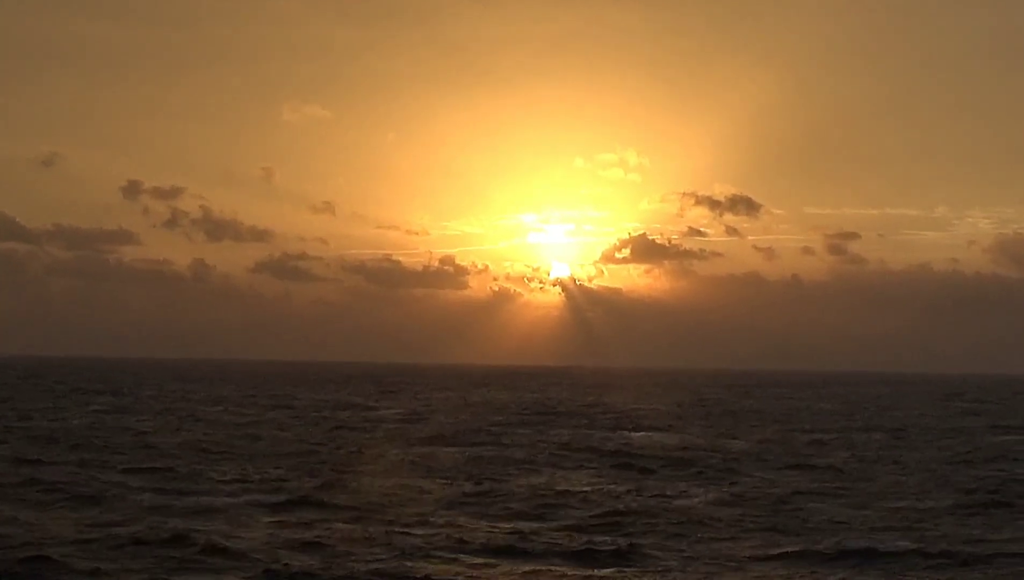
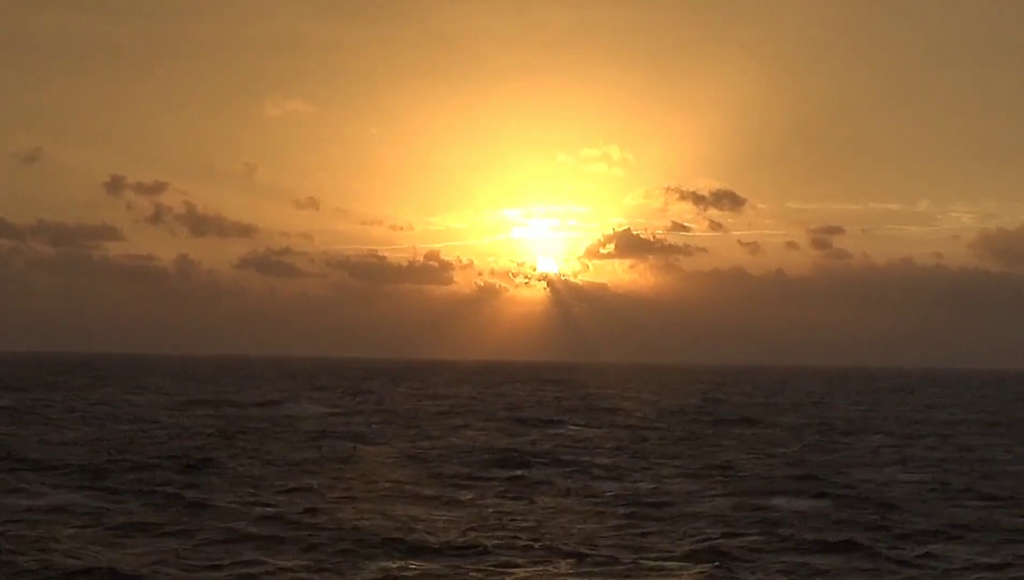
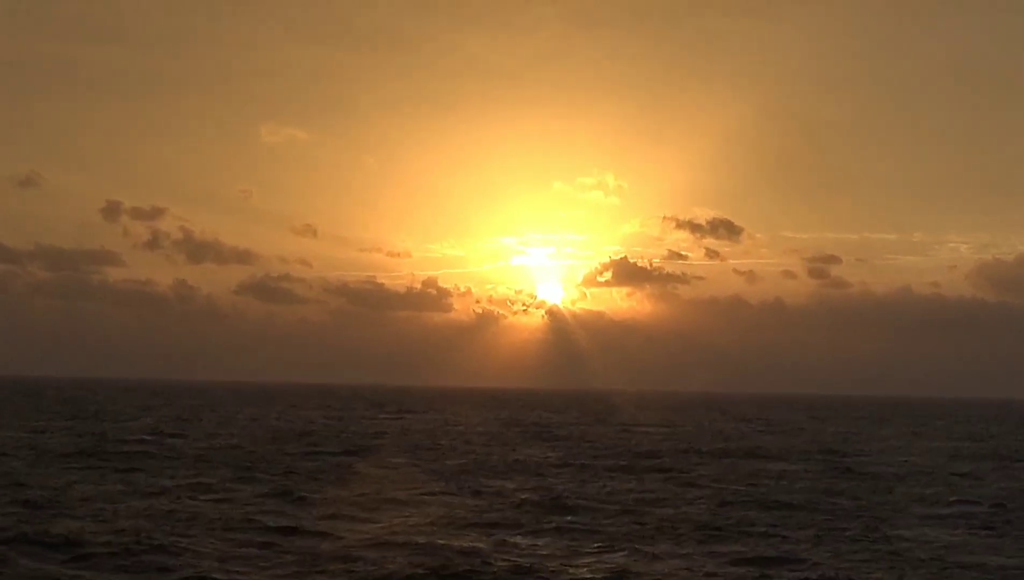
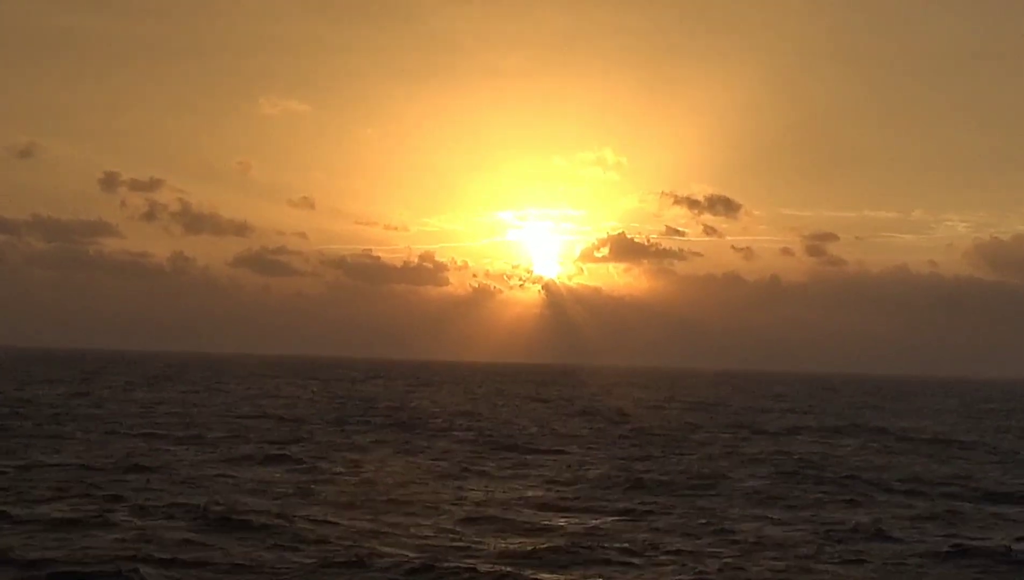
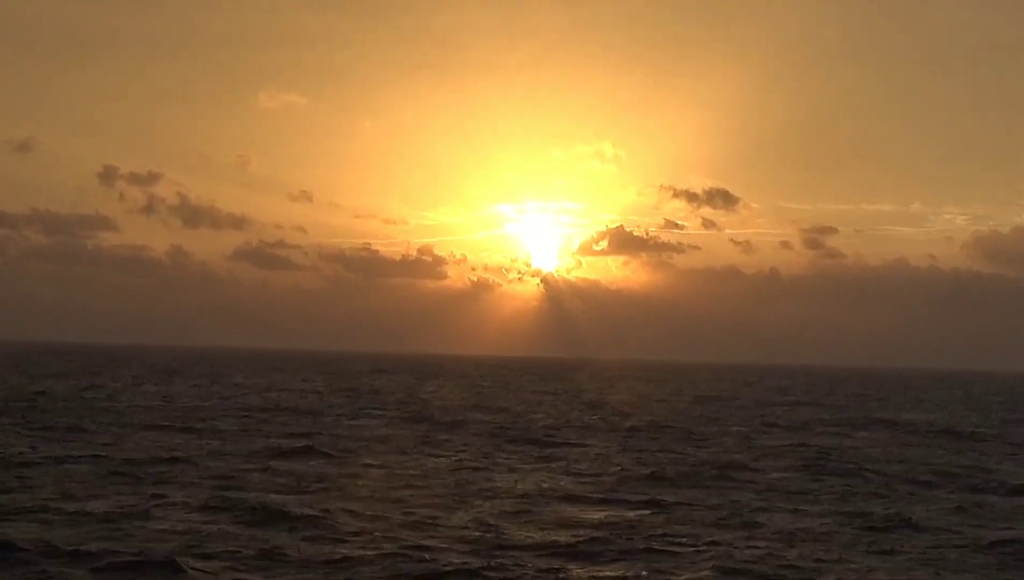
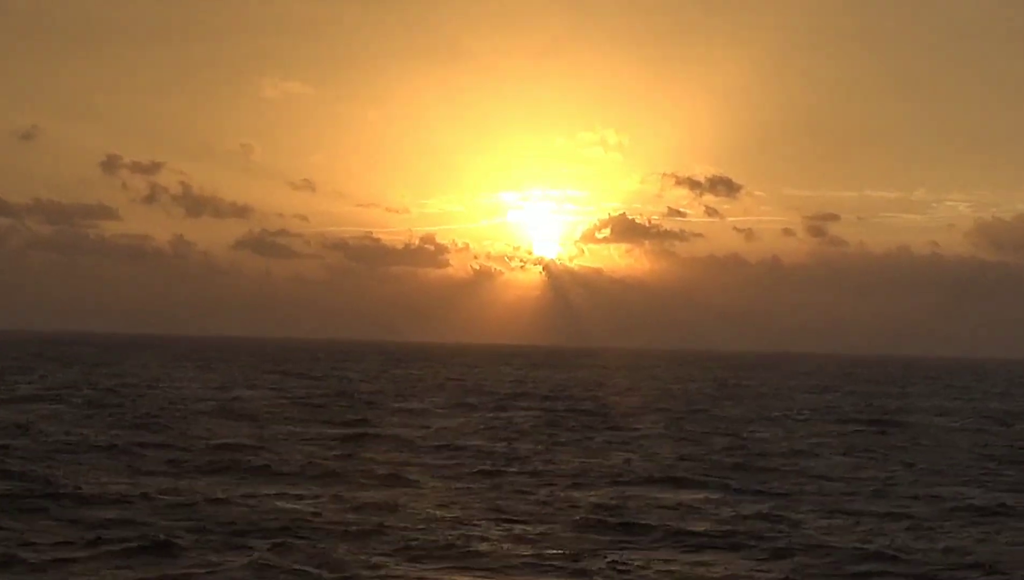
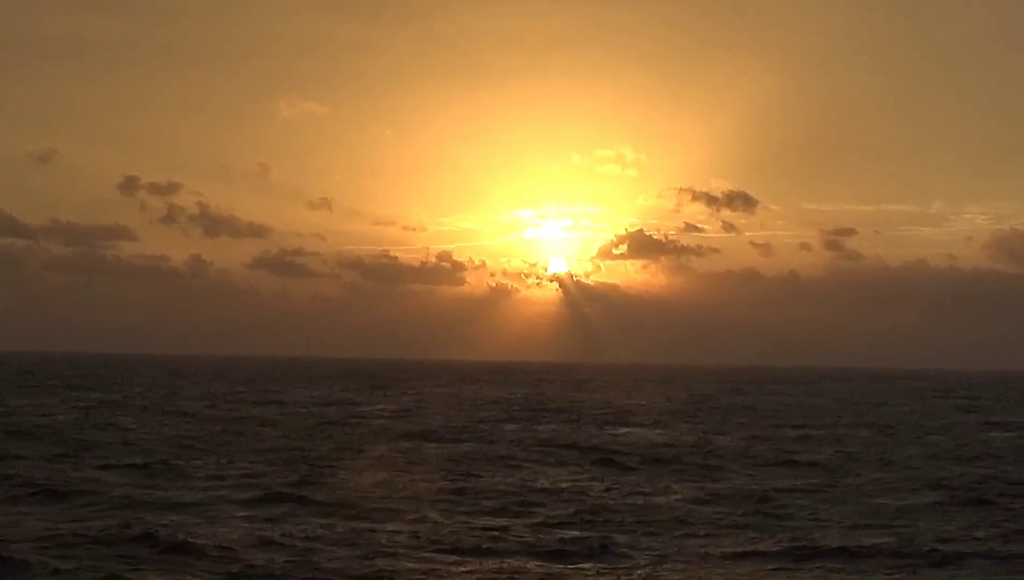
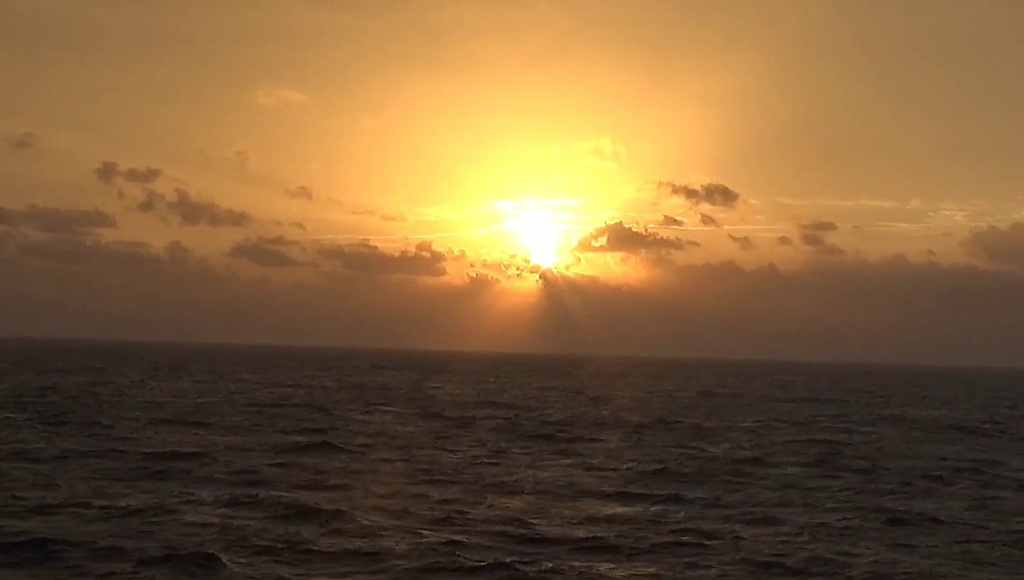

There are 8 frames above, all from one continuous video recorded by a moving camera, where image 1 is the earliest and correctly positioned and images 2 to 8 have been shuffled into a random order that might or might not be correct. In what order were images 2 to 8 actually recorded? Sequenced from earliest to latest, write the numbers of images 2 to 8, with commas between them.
7, 2, 6, 8, 5, 4, 3
